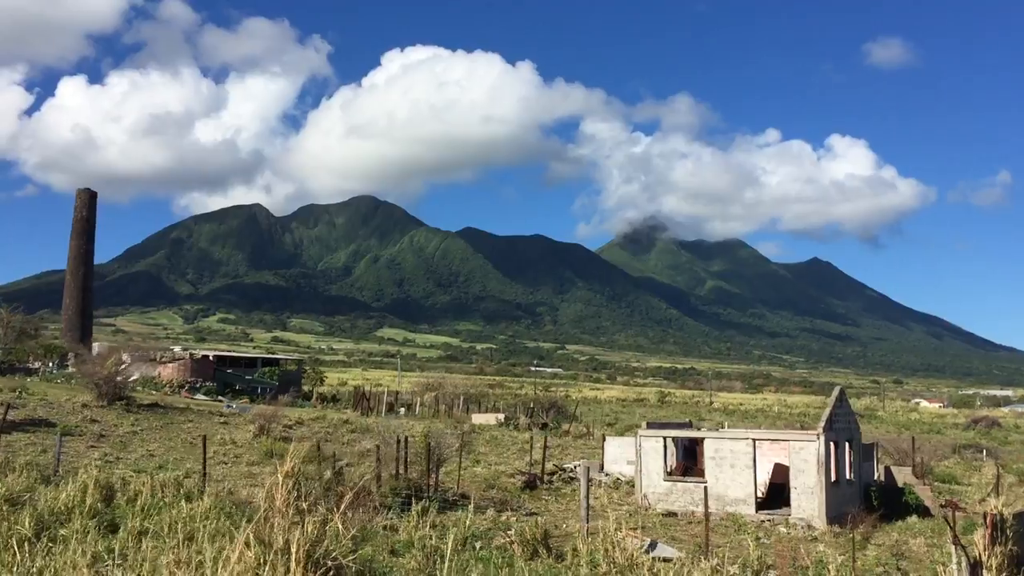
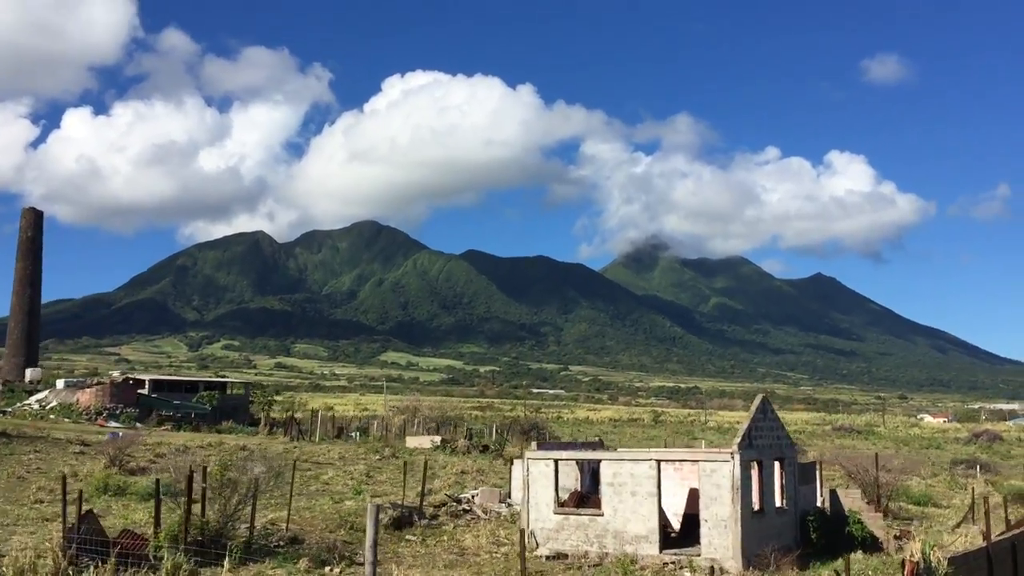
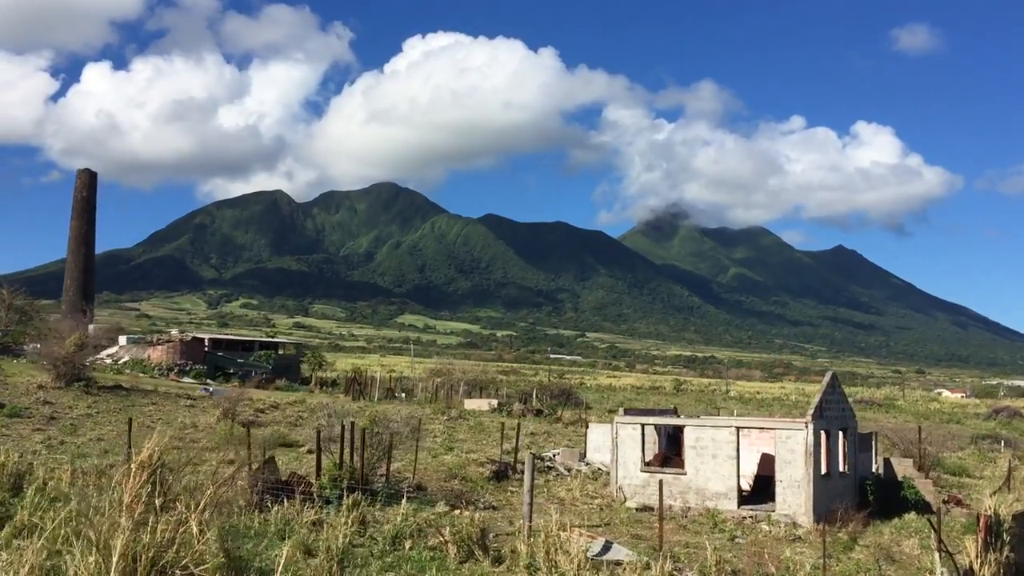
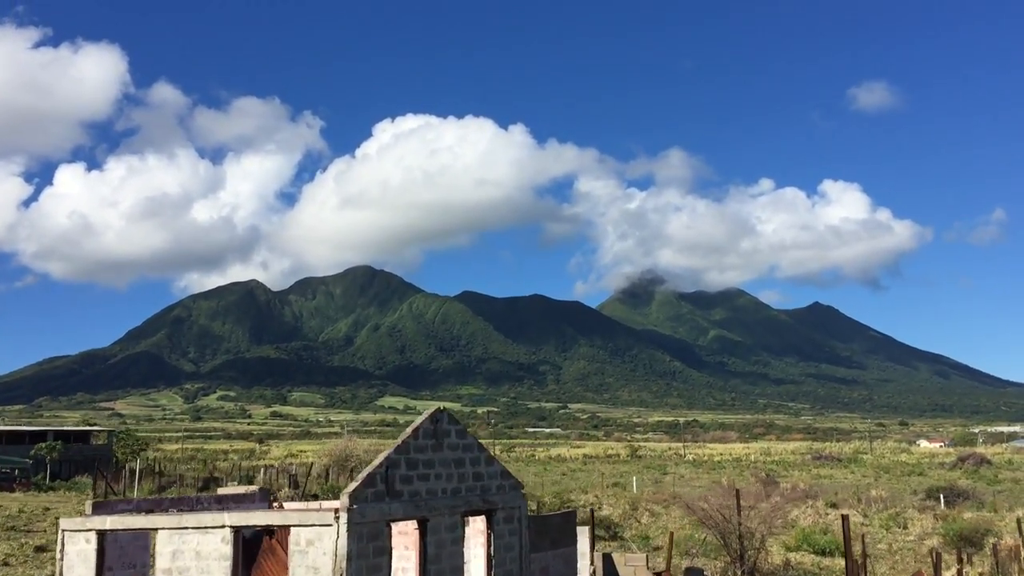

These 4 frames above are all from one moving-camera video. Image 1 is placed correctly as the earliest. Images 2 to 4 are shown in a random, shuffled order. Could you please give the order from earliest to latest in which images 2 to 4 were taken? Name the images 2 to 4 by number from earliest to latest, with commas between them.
3, 2, 4
